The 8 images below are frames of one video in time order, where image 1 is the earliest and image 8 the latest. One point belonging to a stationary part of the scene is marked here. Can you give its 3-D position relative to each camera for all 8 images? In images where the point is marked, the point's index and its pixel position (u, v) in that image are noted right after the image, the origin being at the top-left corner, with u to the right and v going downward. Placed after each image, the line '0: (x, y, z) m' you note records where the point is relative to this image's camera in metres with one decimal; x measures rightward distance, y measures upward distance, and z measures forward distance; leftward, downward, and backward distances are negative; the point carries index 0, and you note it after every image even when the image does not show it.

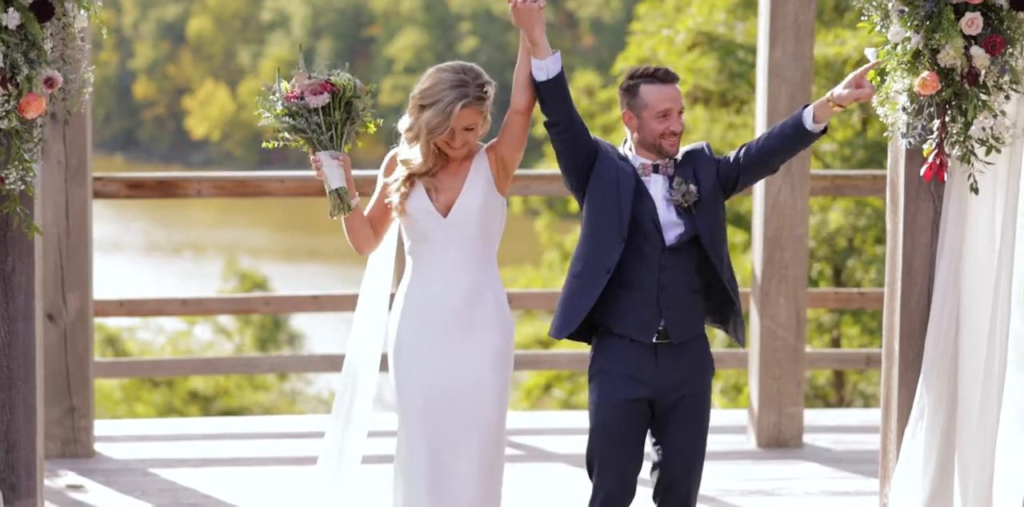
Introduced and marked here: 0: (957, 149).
0: (+1.4, +0.3, +4.4) m
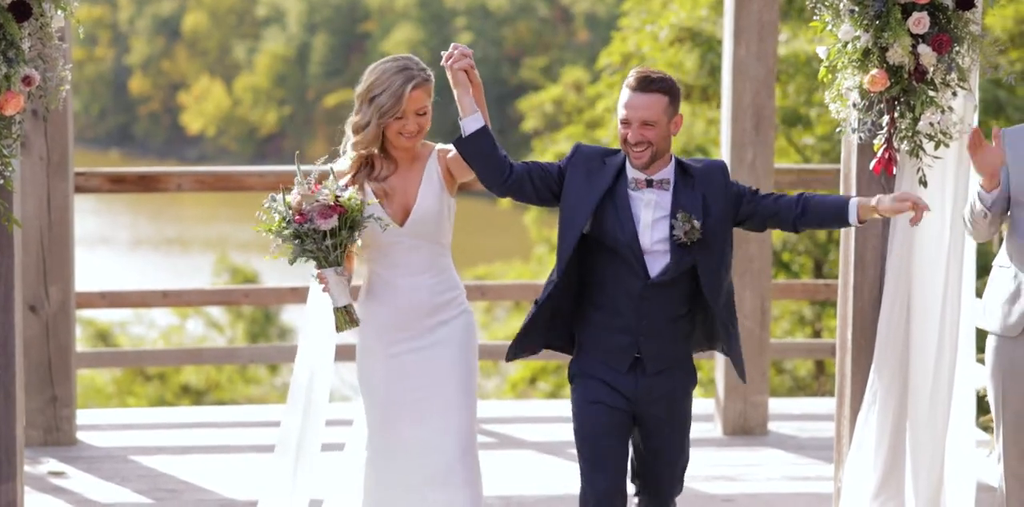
0: (+1.3, +0.4, +4.5) m
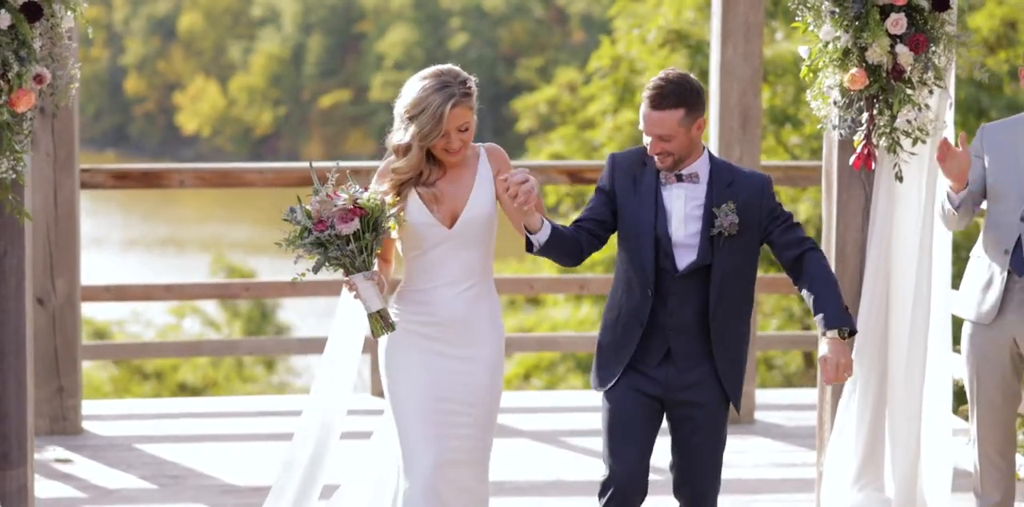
0: (+1.3, +0.4, +4.7) m
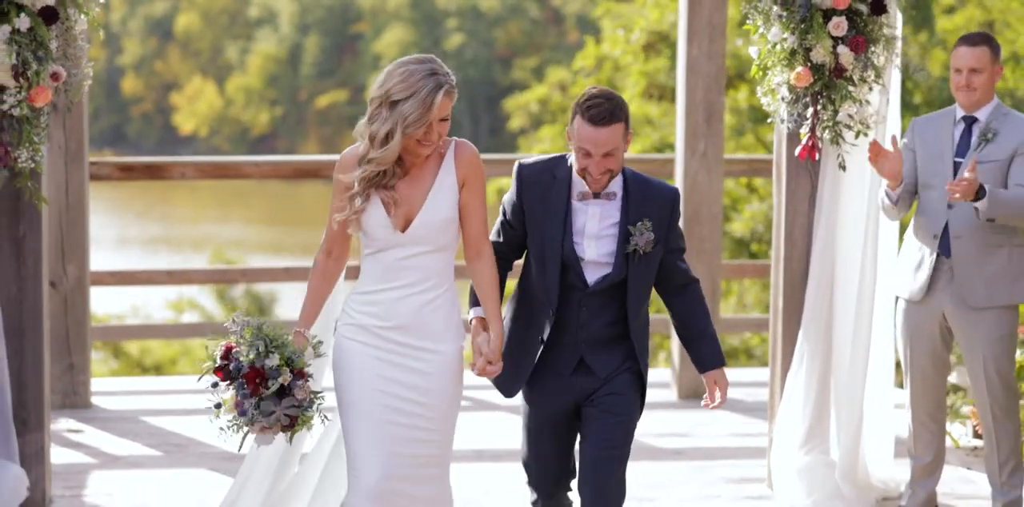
0: (+1.2, +0.4, +5.1) m
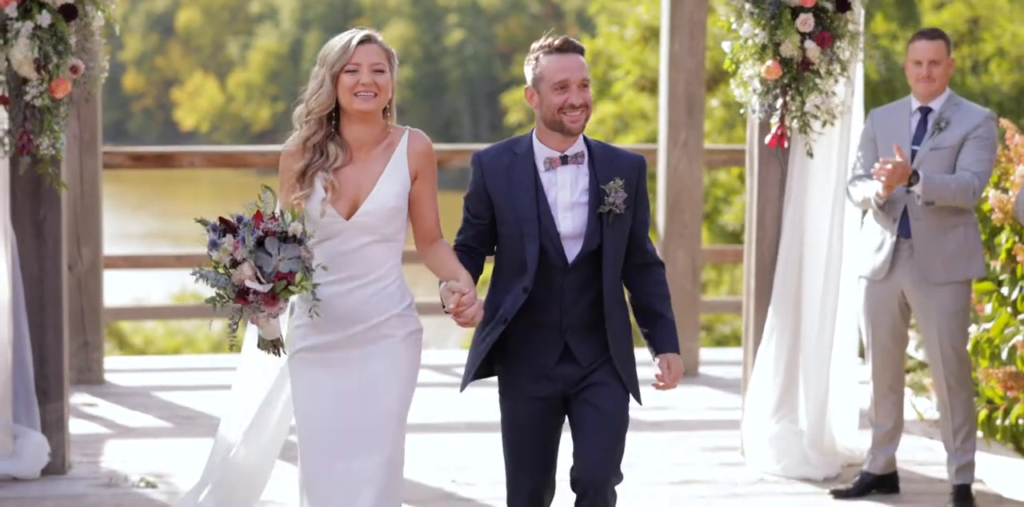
0: (+1.1, +0.5, +5.5) m
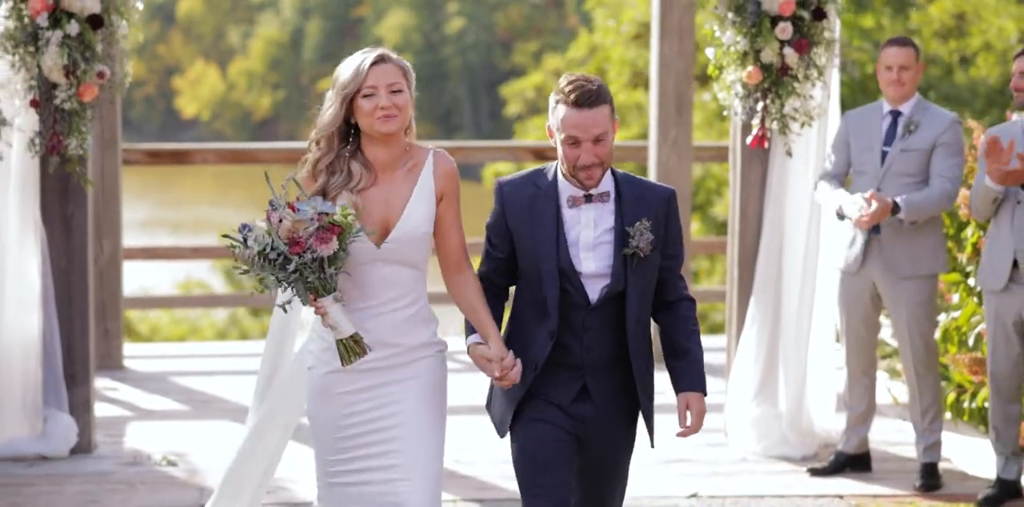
0: (+1.1, +0.5, +5.9) m
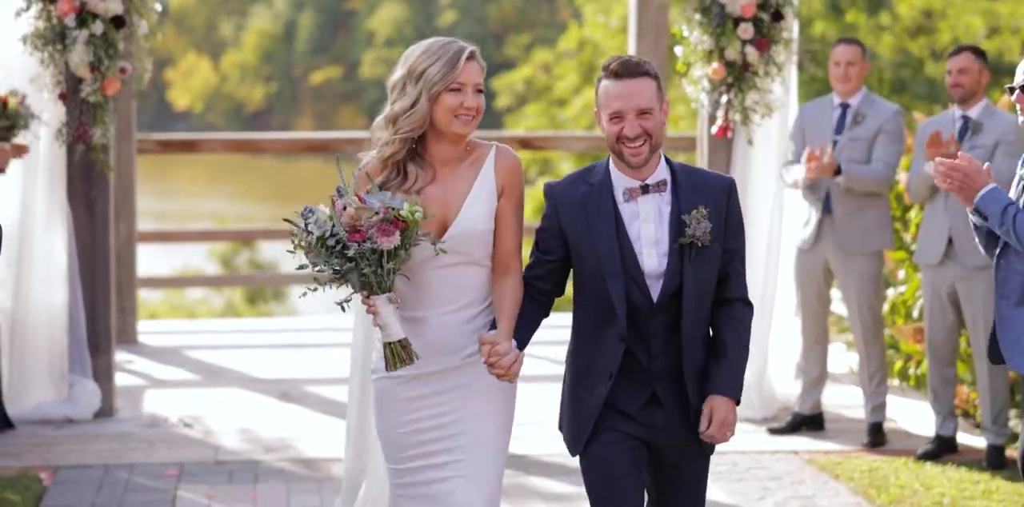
0: (+1.0, +0.6, +6.4) m
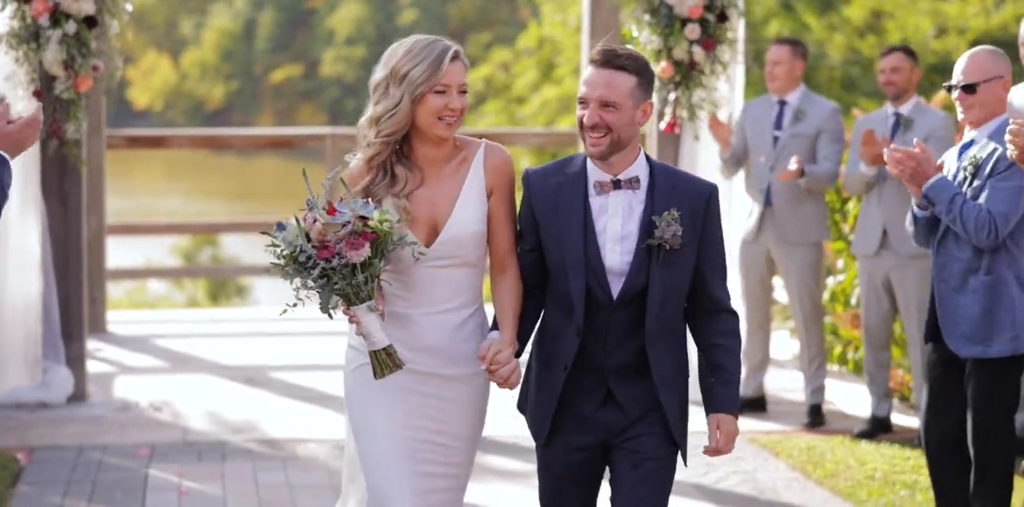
0: (+0.8, +0.7, +6.8) m
